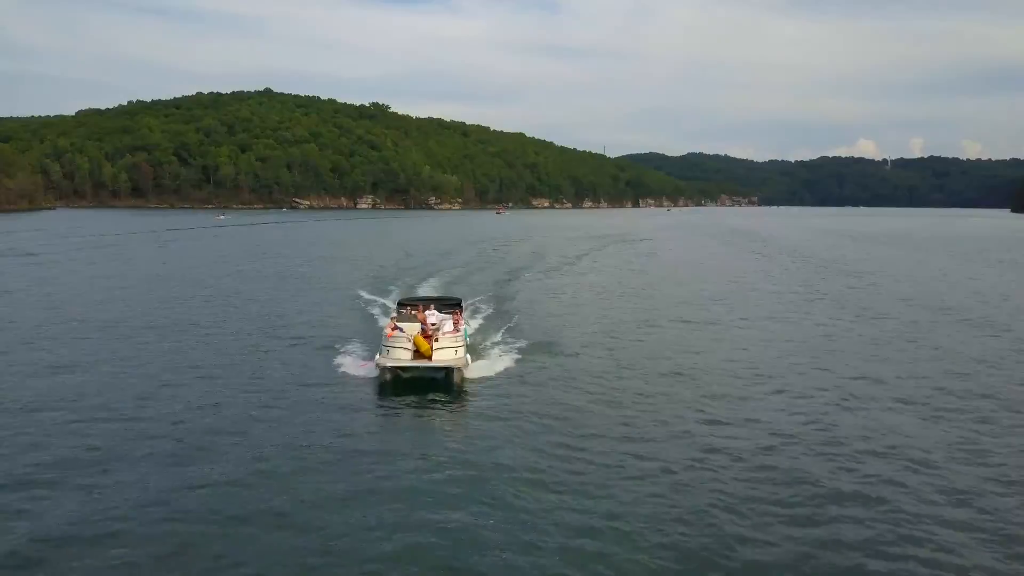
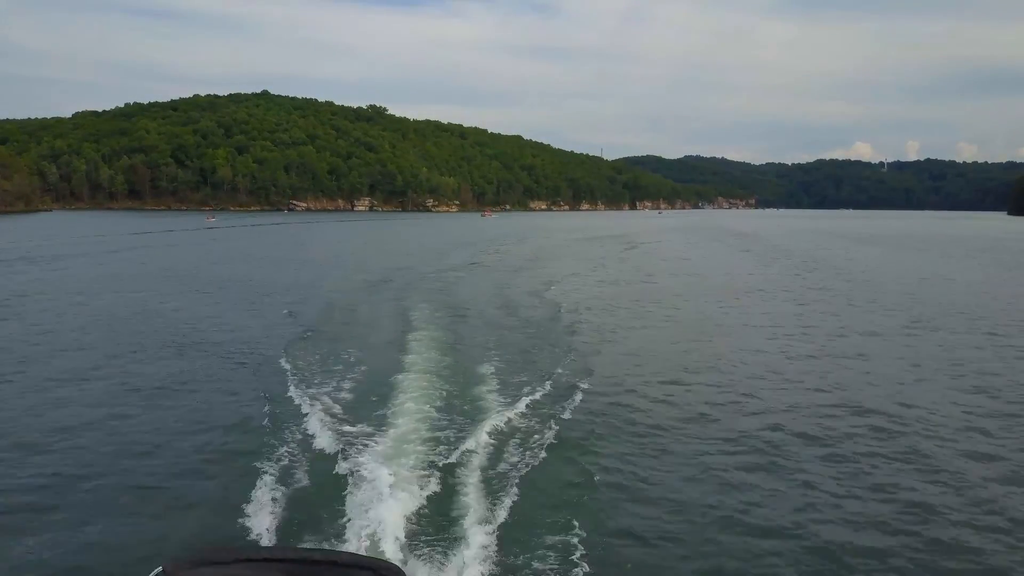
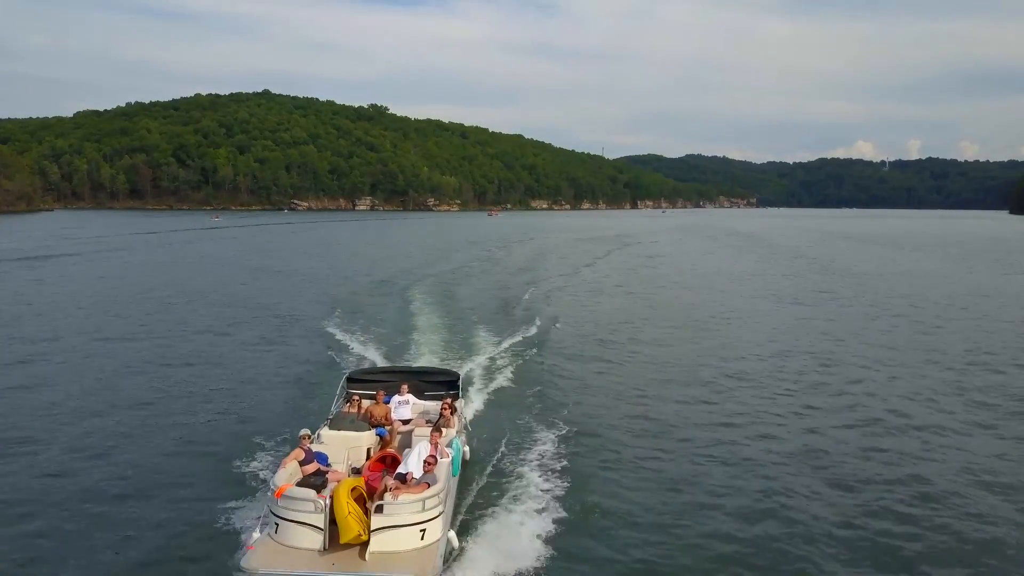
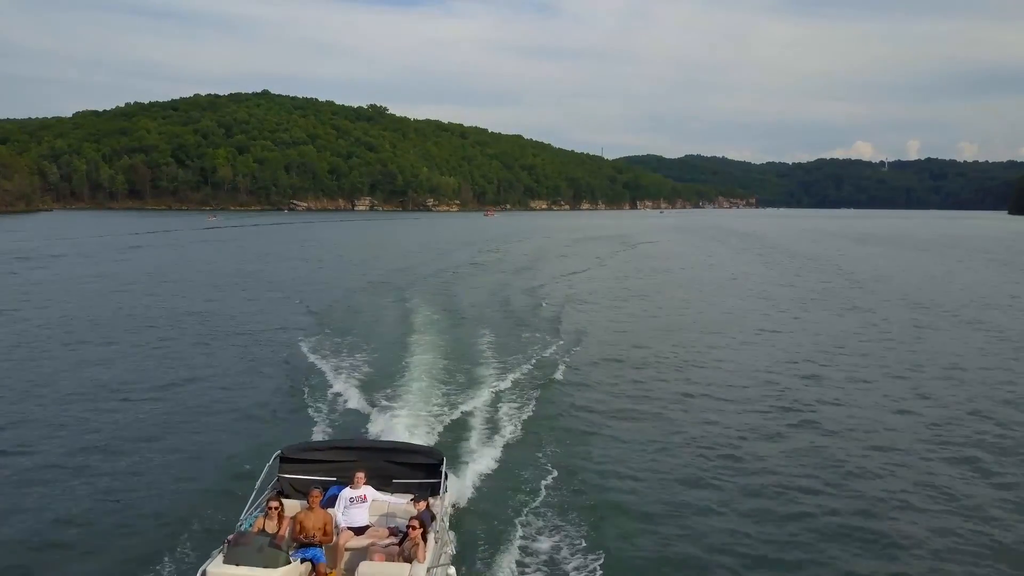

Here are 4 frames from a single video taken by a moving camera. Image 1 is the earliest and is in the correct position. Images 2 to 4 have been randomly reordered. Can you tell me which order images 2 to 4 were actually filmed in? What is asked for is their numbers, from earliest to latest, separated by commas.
3, 4, 2
